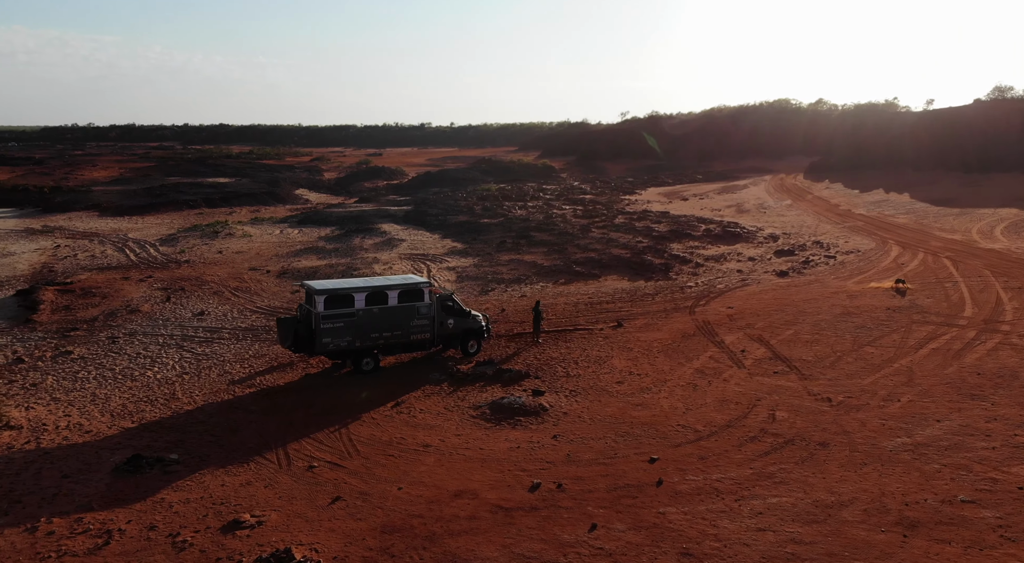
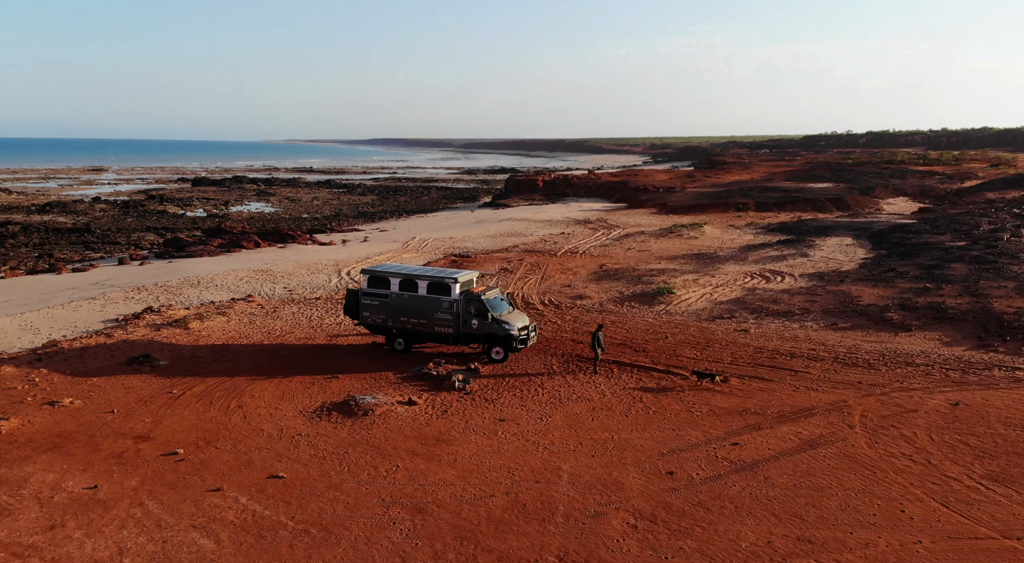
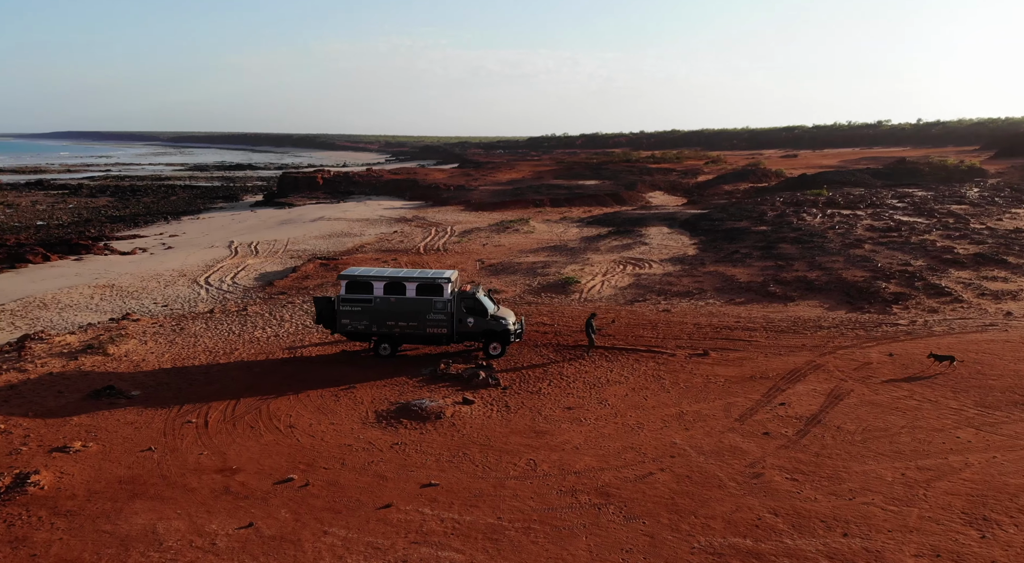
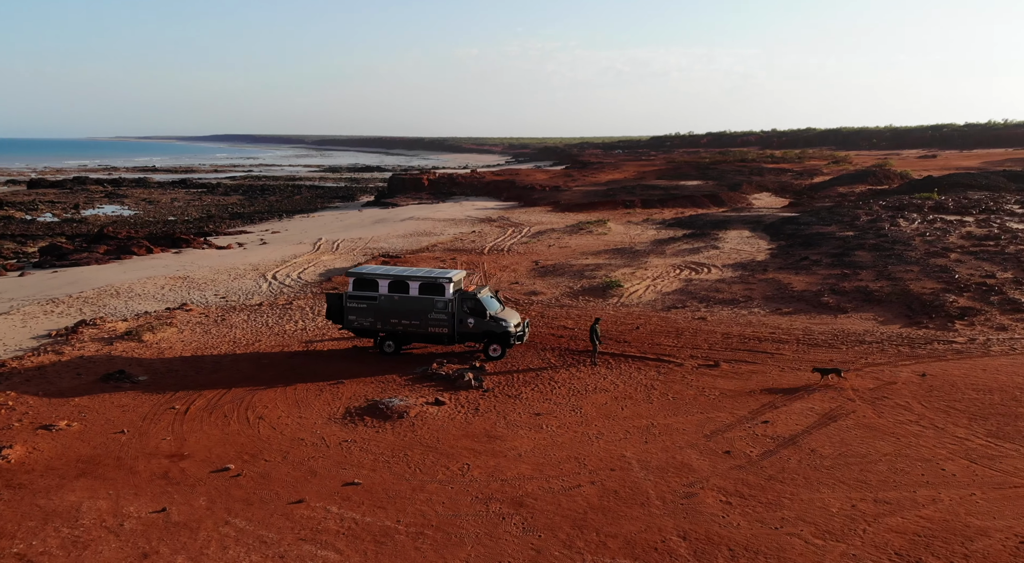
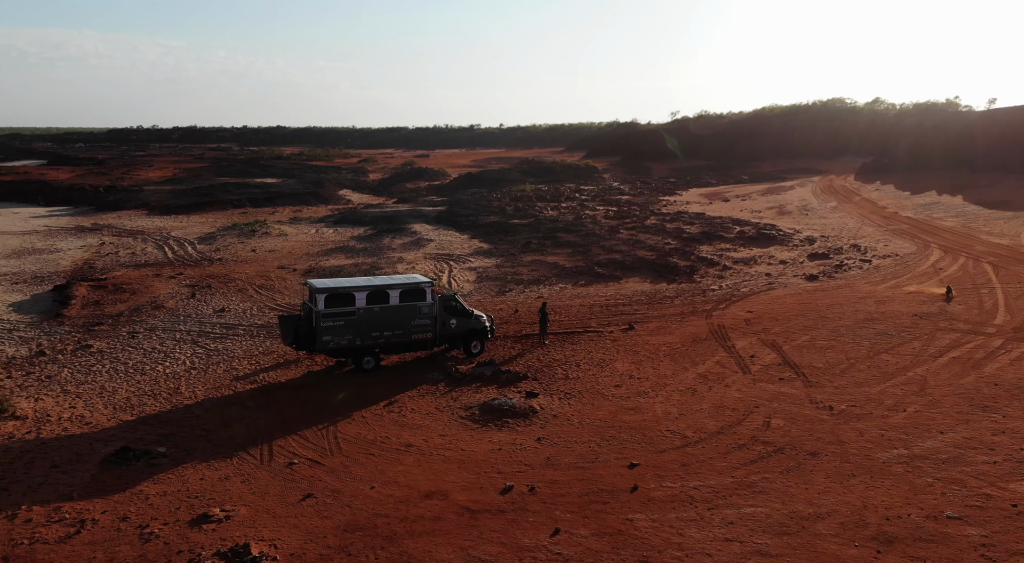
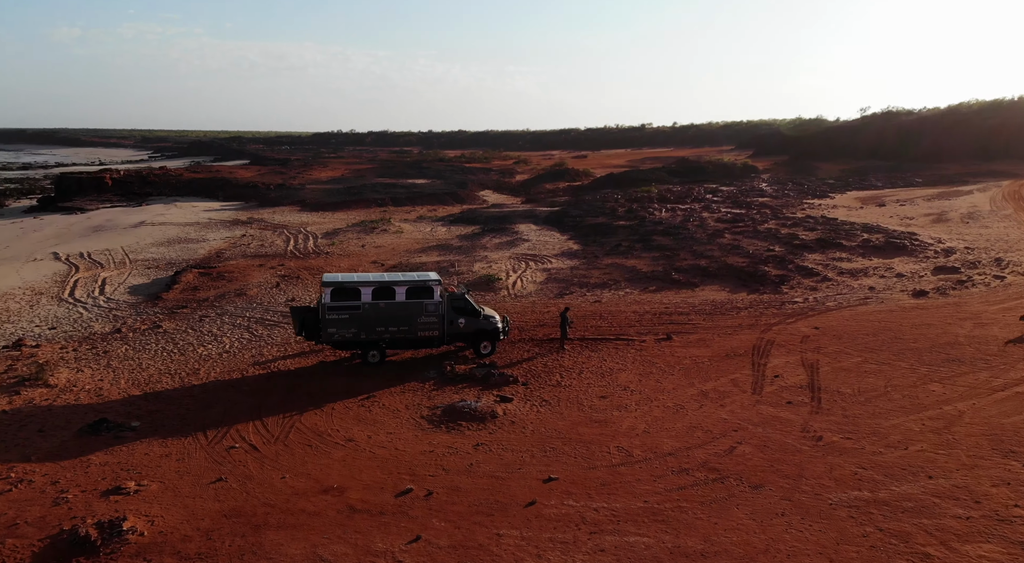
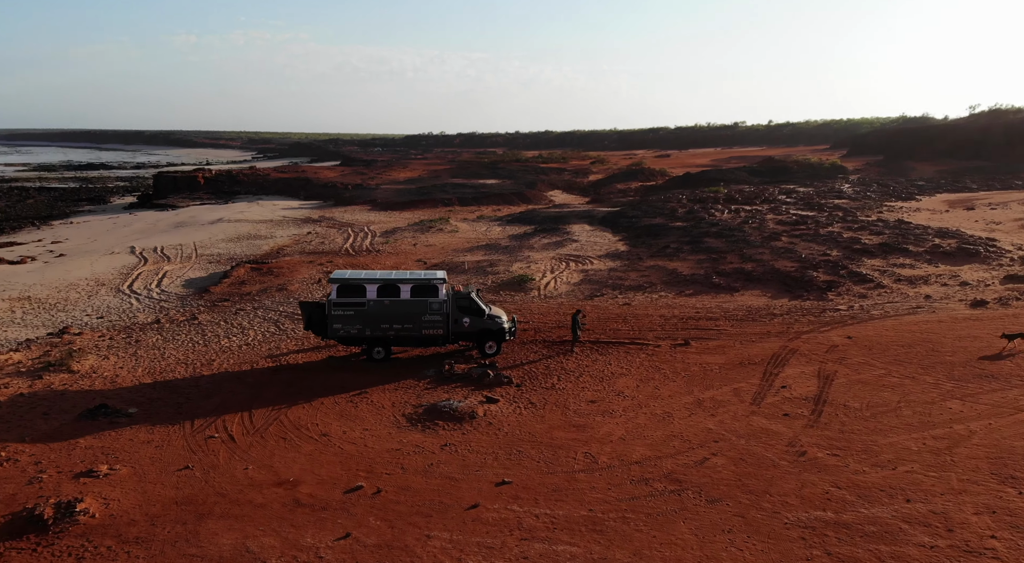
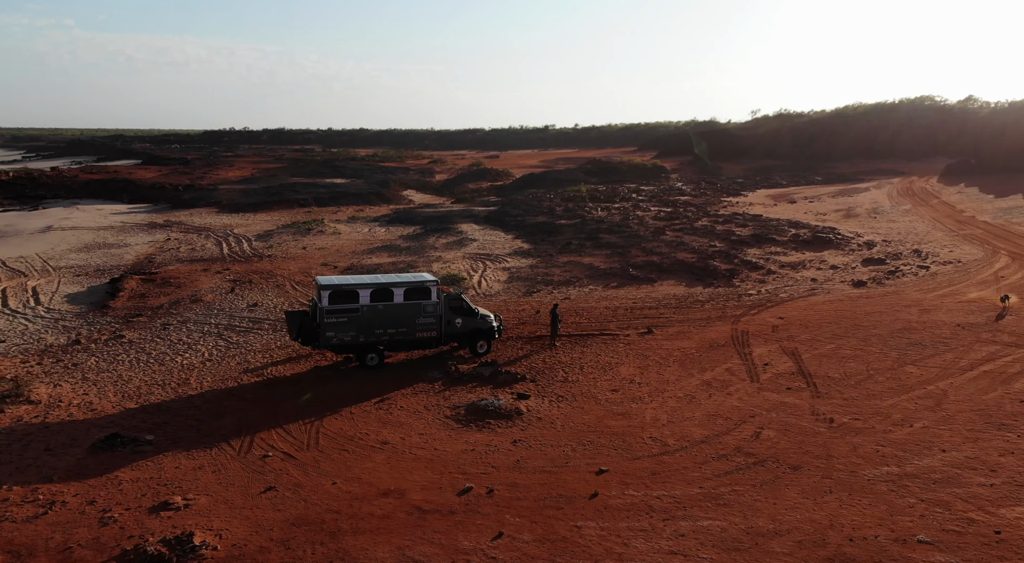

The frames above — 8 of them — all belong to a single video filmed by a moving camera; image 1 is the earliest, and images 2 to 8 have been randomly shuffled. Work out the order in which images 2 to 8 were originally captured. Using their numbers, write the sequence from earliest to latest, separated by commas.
5, 8, 6, 7, 3, 4, 2
